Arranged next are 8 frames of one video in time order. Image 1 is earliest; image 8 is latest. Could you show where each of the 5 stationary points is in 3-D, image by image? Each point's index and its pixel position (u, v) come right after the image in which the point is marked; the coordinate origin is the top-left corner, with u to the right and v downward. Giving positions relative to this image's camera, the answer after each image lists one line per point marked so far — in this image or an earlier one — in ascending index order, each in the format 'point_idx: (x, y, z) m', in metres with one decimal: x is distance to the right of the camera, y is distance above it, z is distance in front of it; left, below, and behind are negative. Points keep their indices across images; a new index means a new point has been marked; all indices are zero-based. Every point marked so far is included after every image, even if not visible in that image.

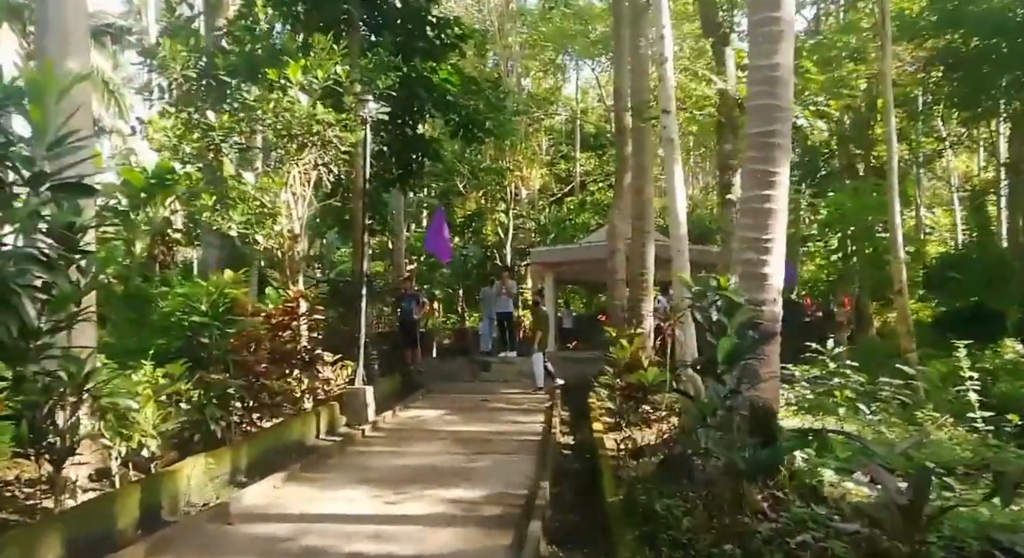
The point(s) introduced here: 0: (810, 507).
0: (+1.8, -1.4, +5.5) m
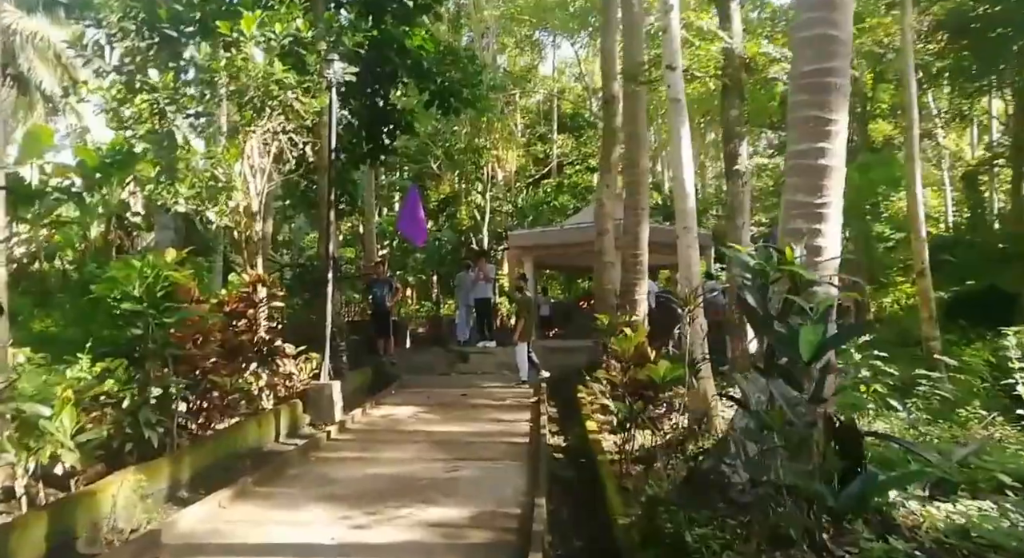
0: (+1.8, -1.2, +4.4) m
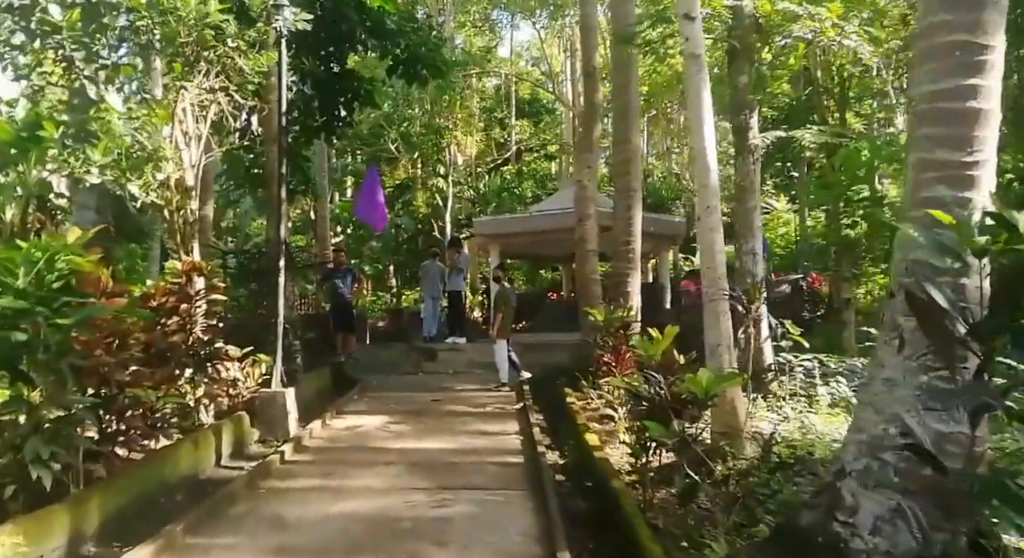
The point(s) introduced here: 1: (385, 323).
0: (+1.9, -1.2, +3.0) m
1: (-2.6, -0.9, +18.5) m
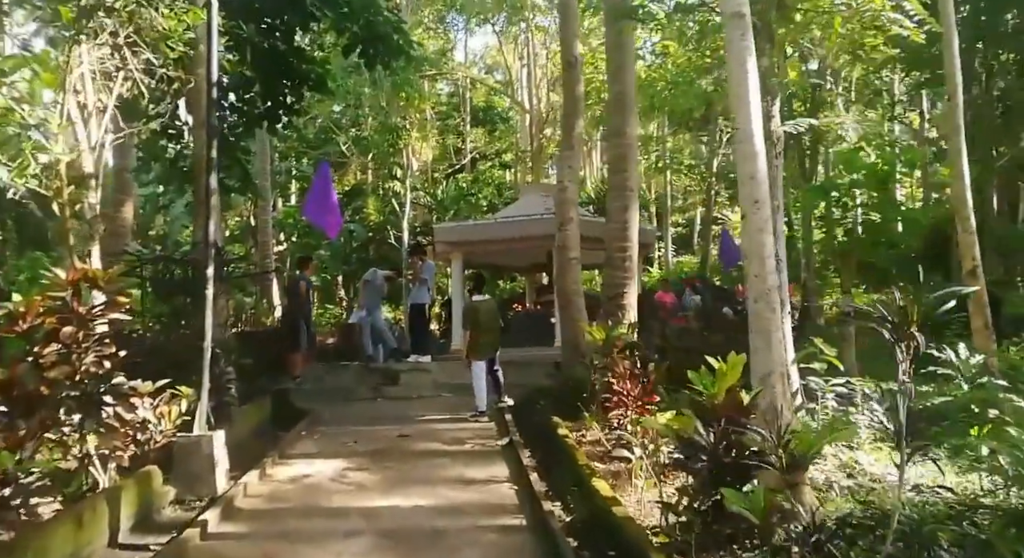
0: (+2.2, -1.2, +1.4) m
1: (-3.2, -1.1, +16.7) m
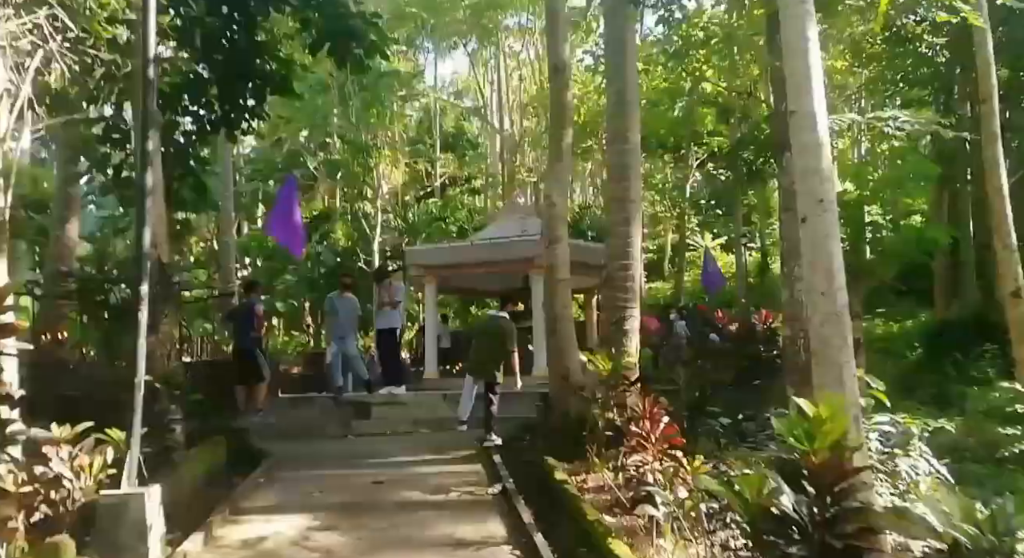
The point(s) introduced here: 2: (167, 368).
0: (+2.4, -1.2, +0.3) m
1: (-3.5, -1.6, +15.4) m
2: (-2.9, -0.8, +7.8) m
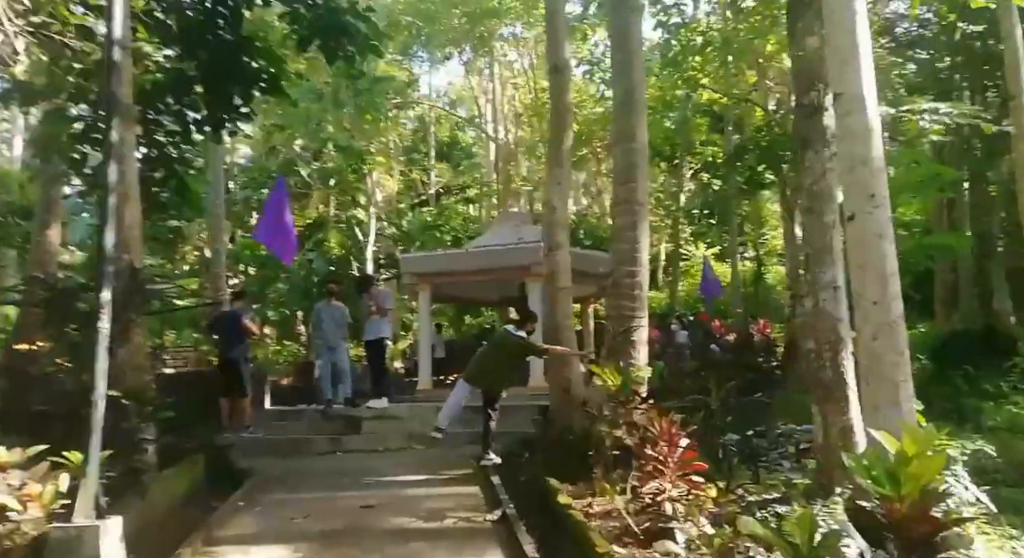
0: (+2.4, -1.2, -0.3) m
1: (-3.6, -1.7, +14.8) m
2: (-2.9, -0.8, +7.2) m
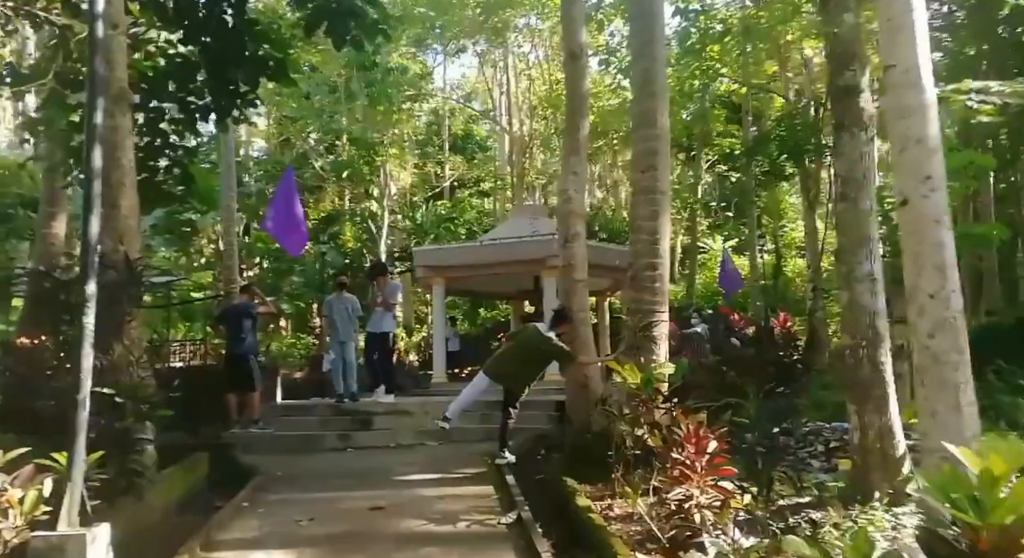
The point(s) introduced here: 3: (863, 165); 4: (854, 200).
0: (+2.4, -1.2, -0.7) m
1: (-3.3, -1.6, +14.5) m
2: (-2.8, -0.7, +6.9) m
3: (+2.4, +0.8, +6.4) m
4: (+2.2, +0.5, +5.8) m
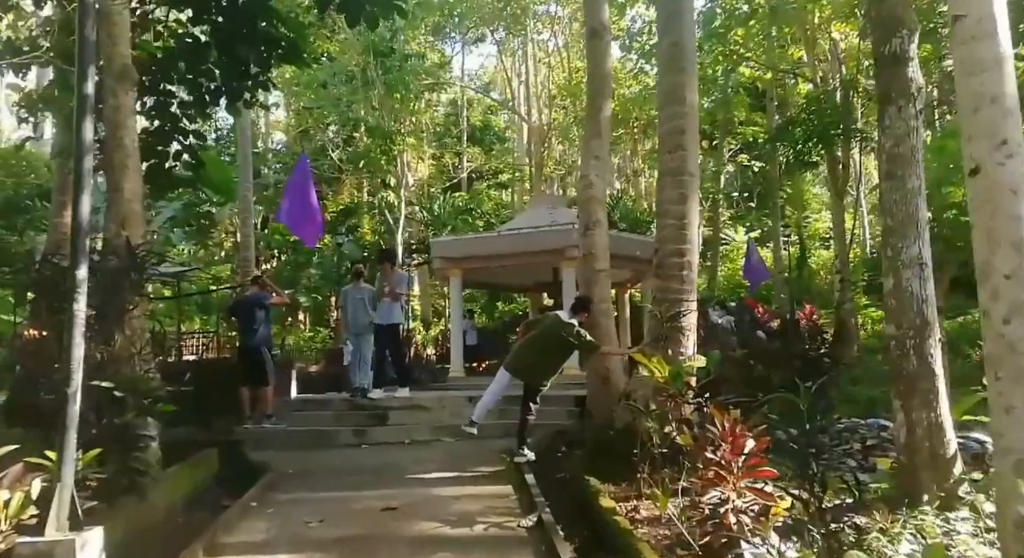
0: (+2.4, -1.1, -1.1) m
1: (-3.0, -1.4, +14.2) m
2: (-2.6, -0.7, +6.6) m
3: (+2.5, +0.9, +5.9) m
4: (+2.3, +0.6, +5.4) m
